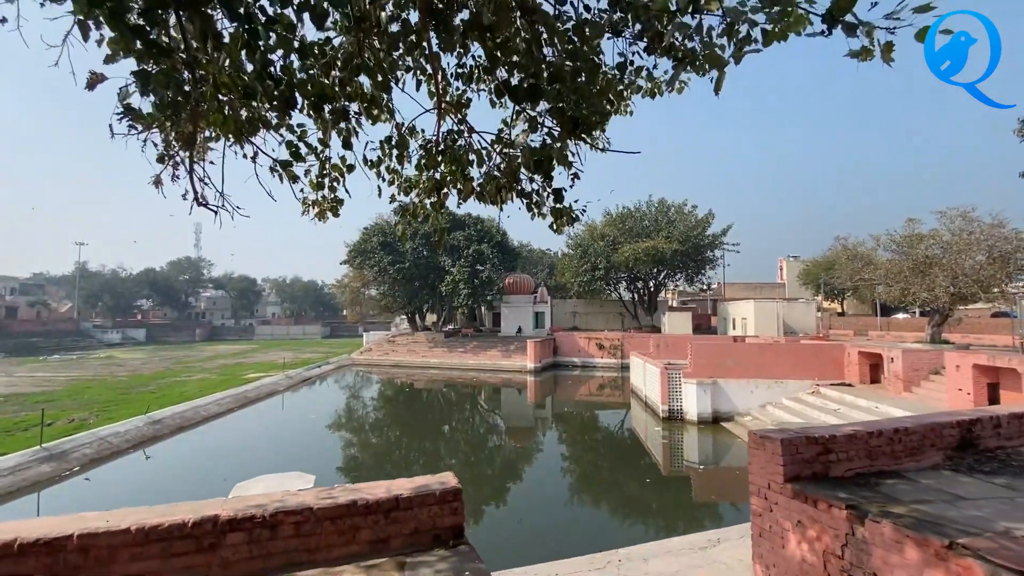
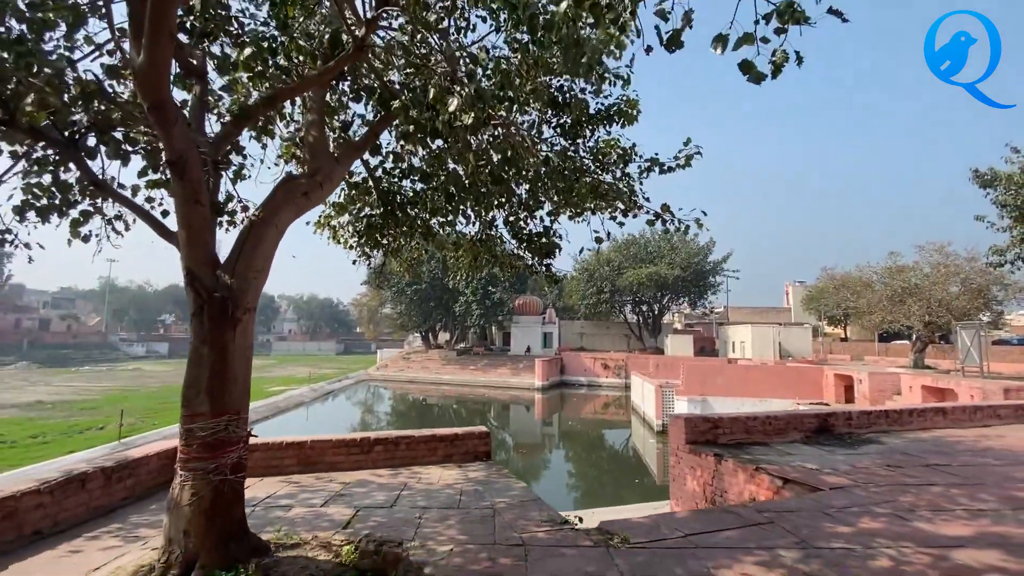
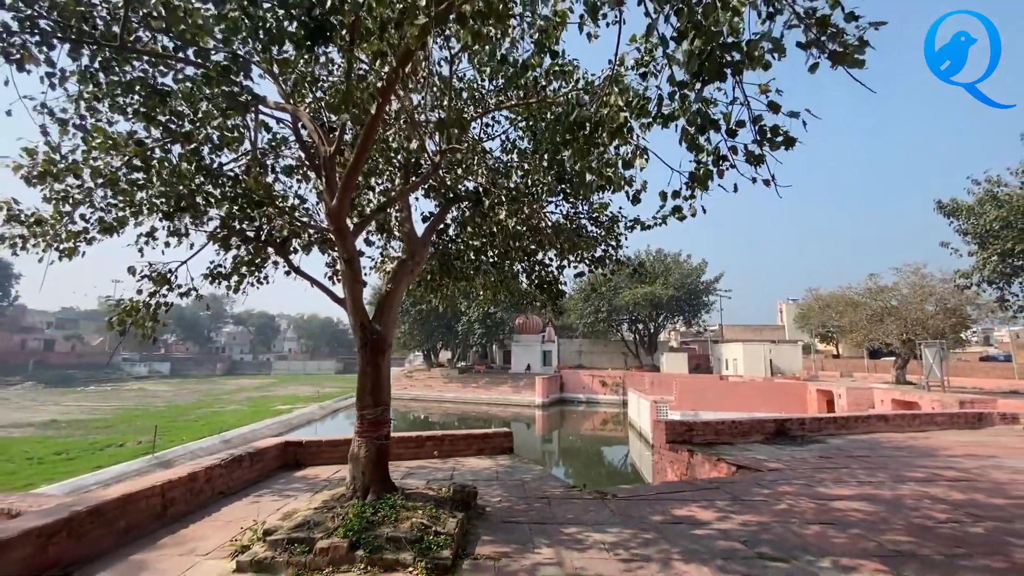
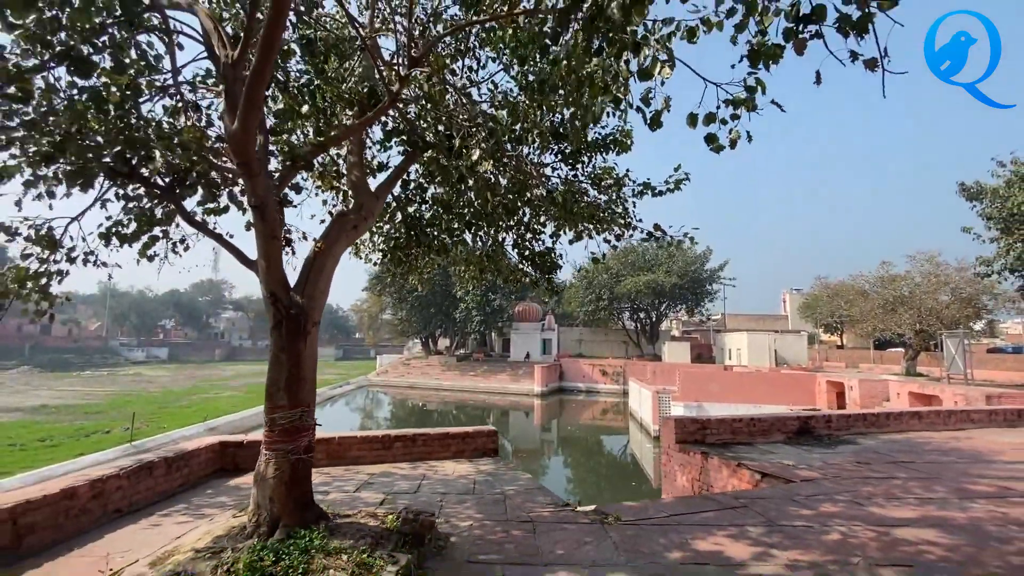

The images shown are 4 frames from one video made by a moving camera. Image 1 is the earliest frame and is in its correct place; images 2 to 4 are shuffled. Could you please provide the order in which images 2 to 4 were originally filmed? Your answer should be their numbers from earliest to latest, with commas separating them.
2, 4, 3
